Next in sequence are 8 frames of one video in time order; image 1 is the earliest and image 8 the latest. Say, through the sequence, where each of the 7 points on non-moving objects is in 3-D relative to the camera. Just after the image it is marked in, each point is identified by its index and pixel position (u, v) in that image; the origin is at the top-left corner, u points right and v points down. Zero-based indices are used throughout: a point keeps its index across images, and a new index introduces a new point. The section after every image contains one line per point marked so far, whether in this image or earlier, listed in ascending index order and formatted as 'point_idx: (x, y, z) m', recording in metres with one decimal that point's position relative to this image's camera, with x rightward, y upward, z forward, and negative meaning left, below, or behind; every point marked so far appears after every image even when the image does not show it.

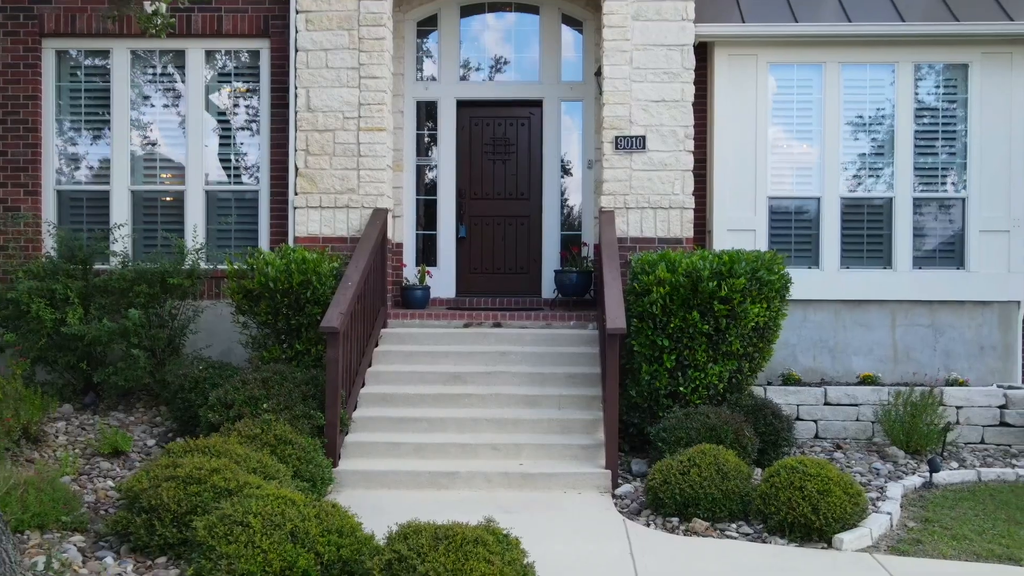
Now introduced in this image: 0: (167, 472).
0: (-1.5, -0.8, +4.3) m
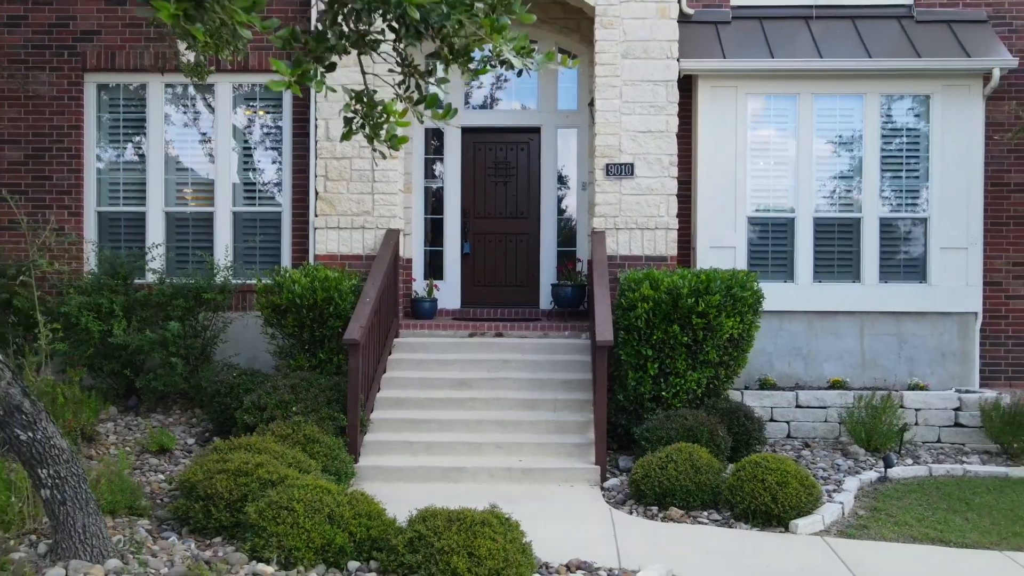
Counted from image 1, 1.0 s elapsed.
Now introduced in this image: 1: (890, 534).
0: (-1.5, -0.9, +5.1) m
1: (+2.1, -1.3, +5.6) m
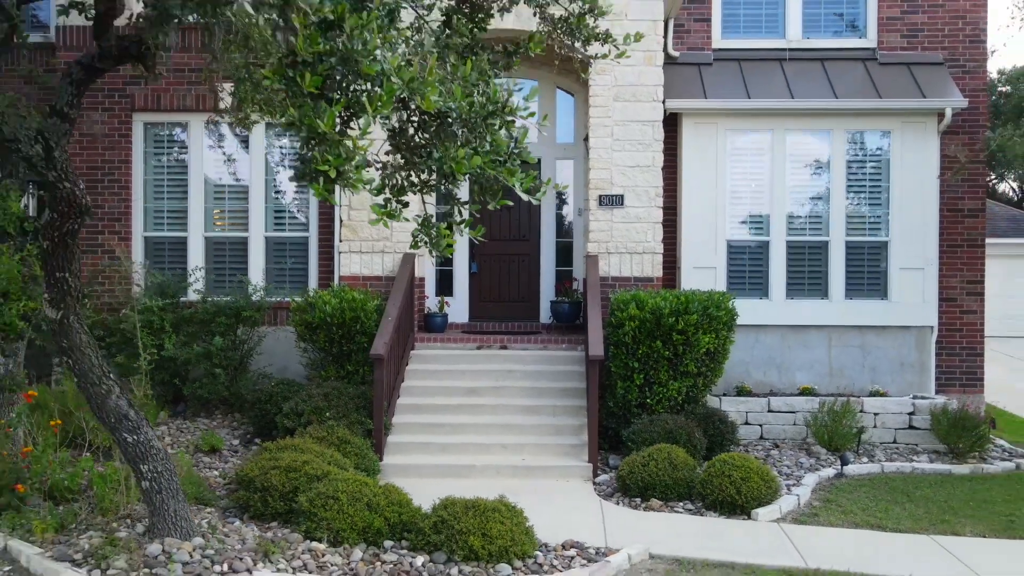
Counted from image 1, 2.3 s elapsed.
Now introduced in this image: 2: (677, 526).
0: (-1.4, -1.1, +6.1) m
1: (+2.1, -1.5, +6.6) m
2: (+1.0, -1.5, +6.3) m
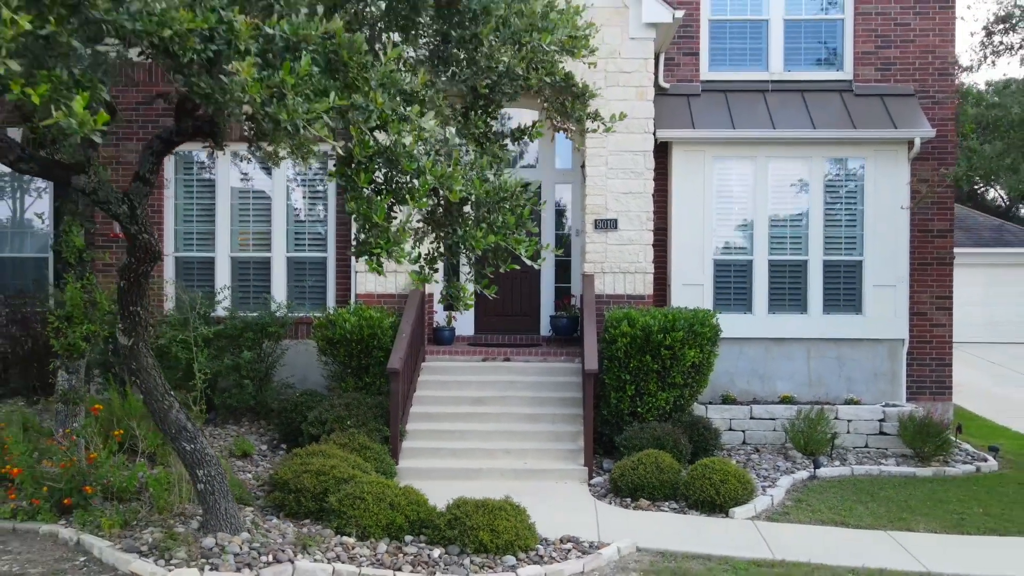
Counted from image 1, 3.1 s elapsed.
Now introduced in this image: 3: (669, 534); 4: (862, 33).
0: (-1.4, -1.2, +6.9) m
1: (+2.1, -1.7, +7.4) m
2: (+1.0, -1.6, +7.0) m
3: (+1.1, -1.7, +6.8) m
4: (+3.8, +2.8, +11.0) m
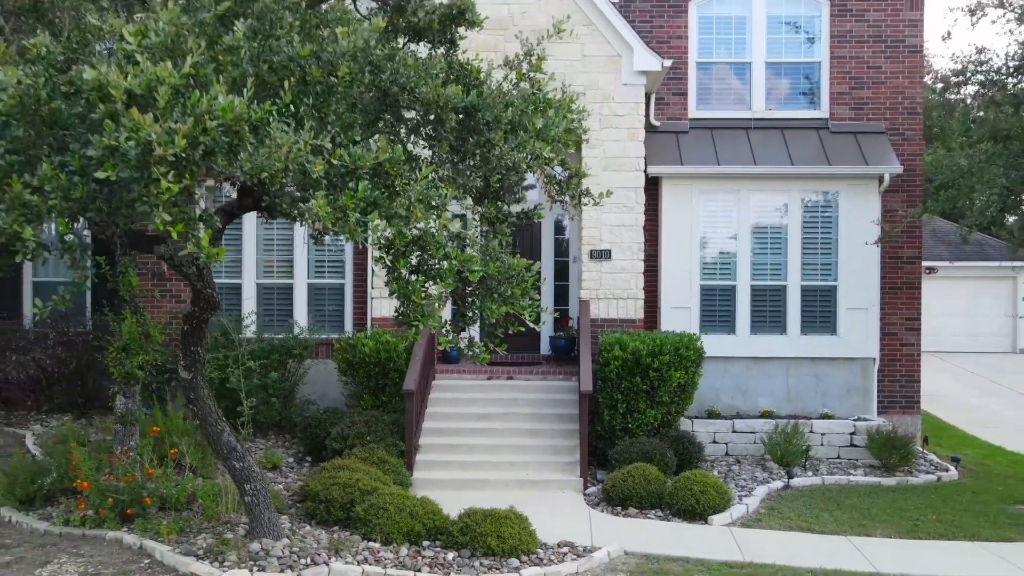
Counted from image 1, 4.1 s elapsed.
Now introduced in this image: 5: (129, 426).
0: (-1.4, -1.5, +7.8) m
1: (+2.2, -1.9, +8.3) m
2: (+1.1, -1.9, +8.0) m
3: (+1.1, -1.9, +7.7) m
4: (+3.9, +2.5, +12.0) m
5: (-3.0, -1.1, +7.9) m
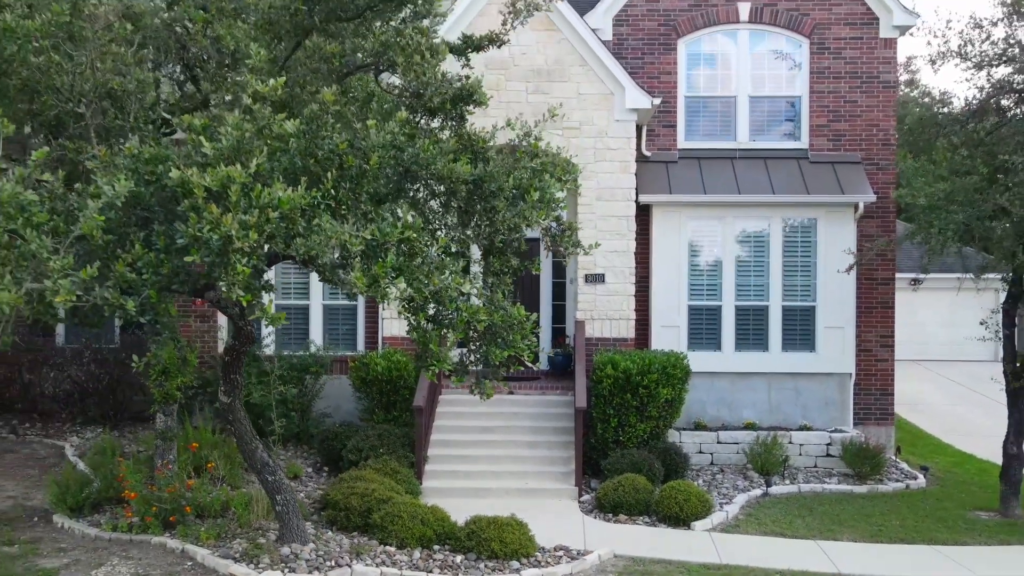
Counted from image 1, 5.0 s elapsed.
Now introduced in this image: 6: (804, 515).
0: (-1.4, -1.7, +8.6) m
1: (+2.2, -2.2, +9.1) m
2: (+1.1, -2.2, +8.8) m
3: (+1.1, -2.2, +8.6) m
4: (+3.9, +2.3, +12.8) m
5: (-3.0, -1.3, +8.7) m
6: (+2.8, -2.2, +9.7) m
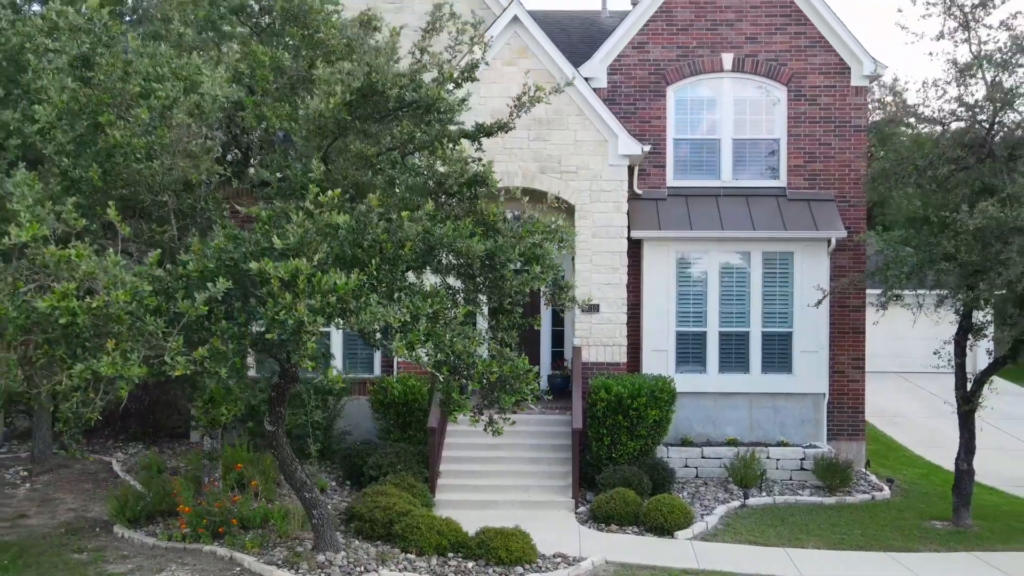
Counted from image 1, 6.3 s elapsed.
0: (-1.3, -2.1, +9.8) m
1: (+2.2, -2.6, +10.3) m
2: (+1.1, -2.5, +10.0) m
3: (+1.1, -2.5, +9.8) m
4: (+3.9, +1.9, +14.0) m
5: (-2.9, -1.7, +9.9) m
6: (+2.8, -2.5, +10.9) m
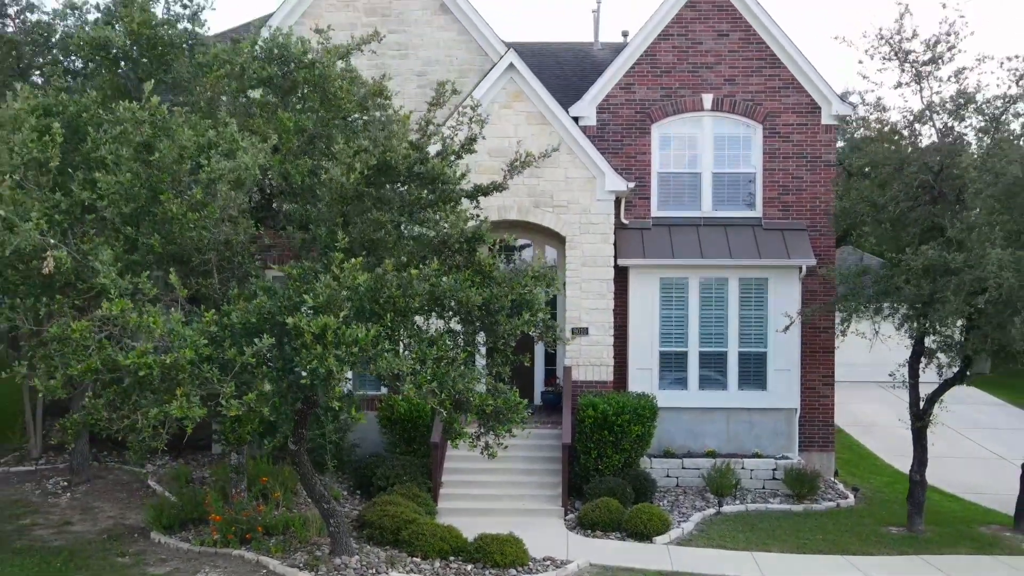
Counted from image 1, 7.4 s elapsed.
0: (-1.4, -2.4, +11.0) m
1: (+2.1, -2.9, +11.5) m
2: (+1.1, -2.9, +11.1) m
3: (+1.1, -2.9, +10.9) m
4: (+3.8, +1.6, +15.1) m
5: (-3.0, -2.0, +11.0) m
6: (+2.8, -2.9, +12.0) m
